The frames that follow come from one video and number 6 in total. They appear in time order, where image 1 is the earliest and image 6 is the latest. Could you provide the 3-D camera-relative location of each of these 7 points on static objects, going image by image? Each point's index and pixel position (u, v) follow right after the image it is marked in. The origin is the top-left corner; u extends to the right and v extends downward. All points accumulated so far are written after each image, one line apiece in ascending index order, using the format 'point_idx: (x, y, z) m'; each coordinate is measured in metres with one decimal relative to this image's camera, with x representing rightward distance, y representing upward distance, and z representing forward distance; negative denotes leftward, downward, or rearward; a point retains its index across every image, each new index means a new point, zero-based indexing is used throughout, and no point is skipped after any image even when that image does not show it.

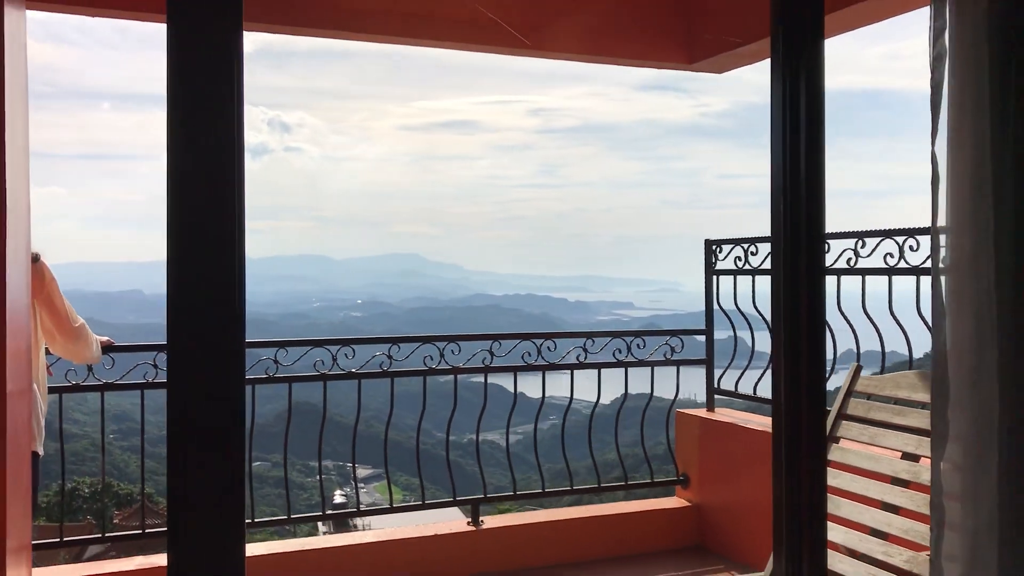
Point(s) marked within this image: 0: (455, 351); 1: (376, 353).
0: (-0.2, -0.2, +3.2) m
1: (-0.5, -0.2, +3.2) m
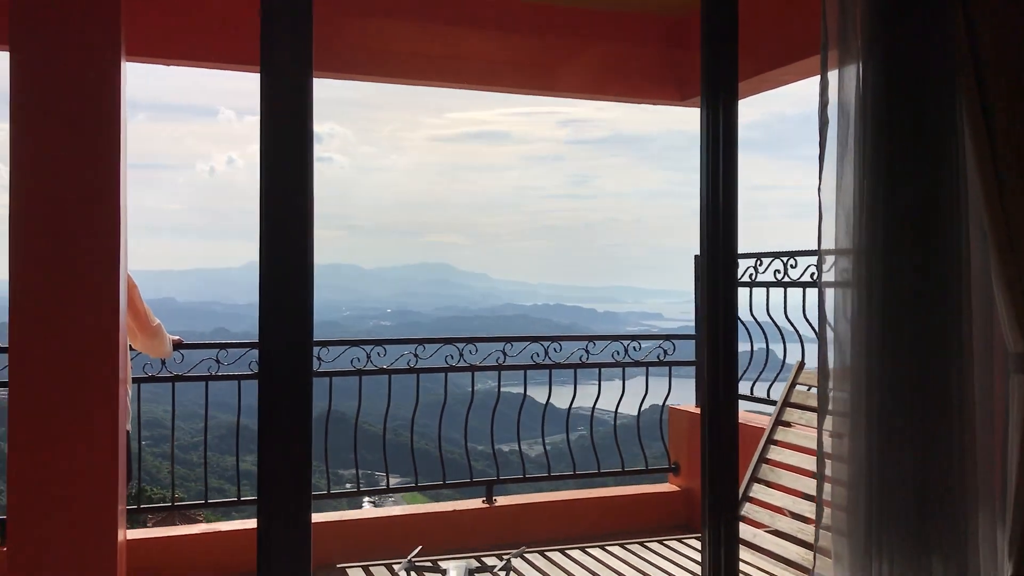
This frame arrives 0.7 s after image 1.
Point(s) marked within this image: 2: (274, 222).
0: (-0.1, -0.2, +3.3) m
1: (-0.4, -0.2, +3.2) m
2: (-0.4, +0.1, +1.7) m
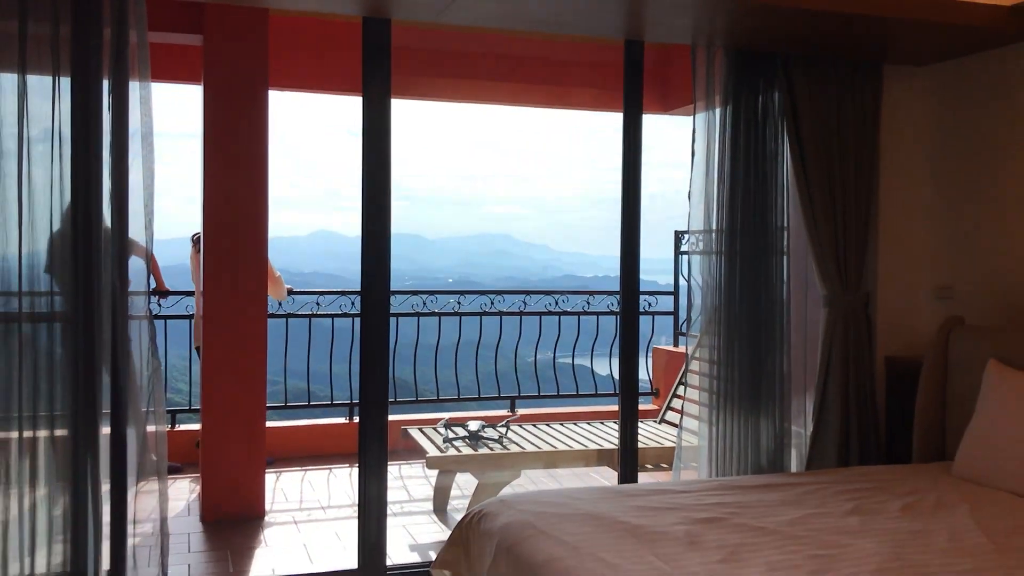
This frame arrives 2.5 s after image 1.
0: (-0.1, -0.1, +4.6) m
1: (-0.3, -0.1, +4.5) m
2: (-0.4, +0.2, +3.0) m
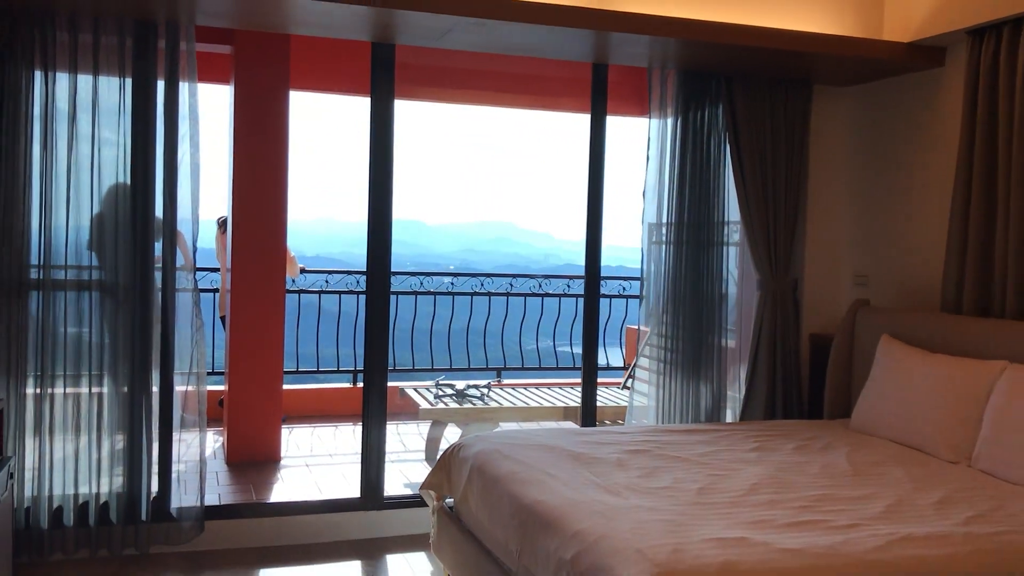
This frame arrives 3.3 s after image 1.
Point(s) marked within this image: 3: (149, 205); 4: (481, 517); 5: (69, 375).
0: (-0.1, 0.0, +5.1) m
1: (-0.4, 0.0, +5.1) m
2: (-0.5, +0.3, +3.6) m
3: (-1.2, +0.3, +3.3) m
4: (-0.1, -0.6, +2.6) m
5: (-1.4, -0.3, +3.2) m
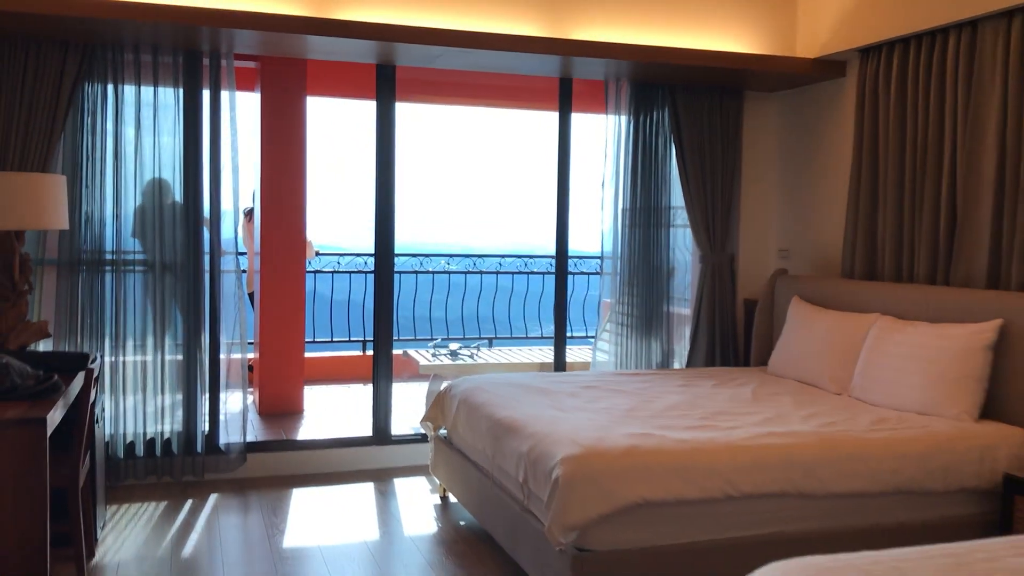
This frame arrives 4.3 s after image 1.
0: (-0.2, +0.2, +5.9) m
1: (-0.4, +0.2, +5.9) m
2: (-0.6, +0.4, +4.3) m
3: (-1.3, +0.4, +4.1) m
4: (-0.2, -0.5, +3.4) m
5: (-1.5, -0.2, +4.0) m
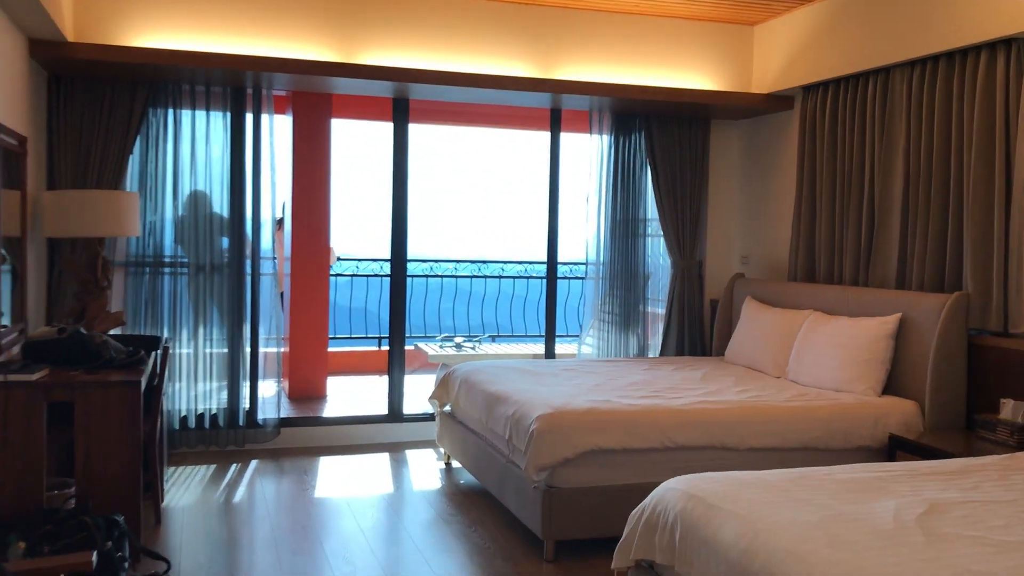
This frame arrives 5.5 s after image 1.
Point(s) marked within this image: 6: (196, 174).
0: (-0.2, +0.1, +6.6) m
1: (-0.4, +0.1, +6.6) m
2: (-0.6, +0.4, +5.0) m
3: (-1.3, +0.4, +4.8) m
4: (-0.2, -0.5, +4.1) m
5: (-1.5, -0.2, +4.7) m
6: (-1.5, +0.5, +4.7) m
